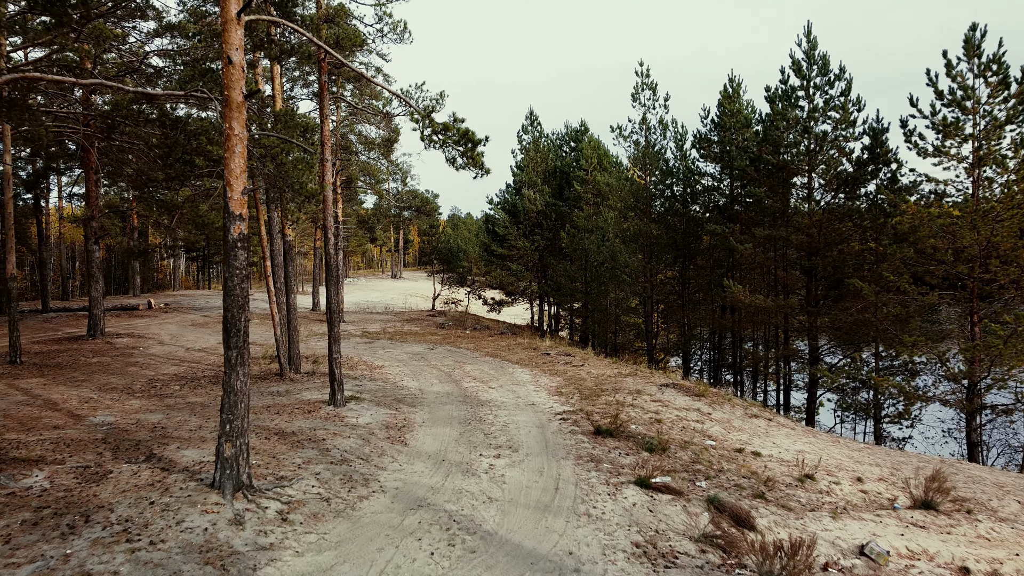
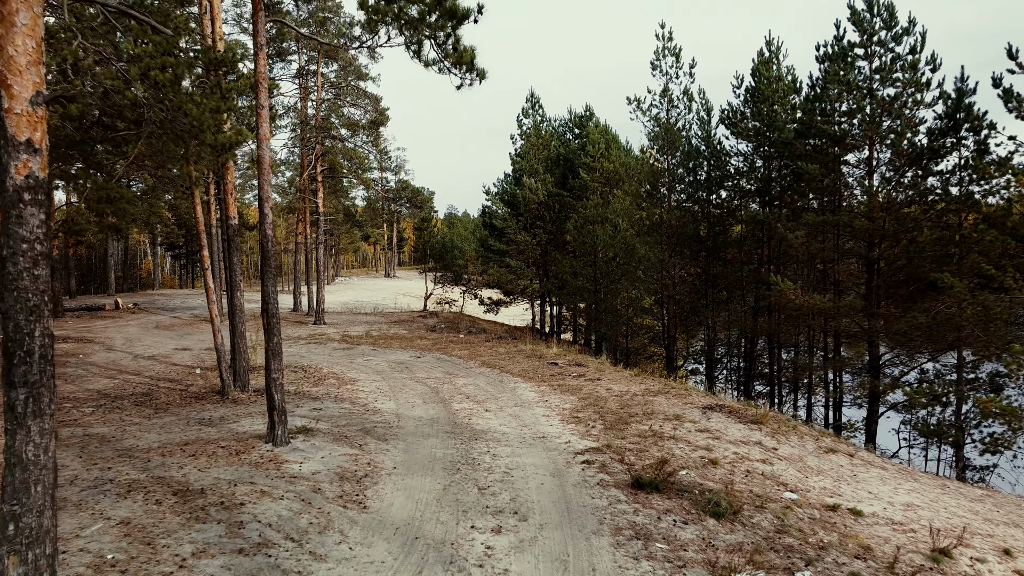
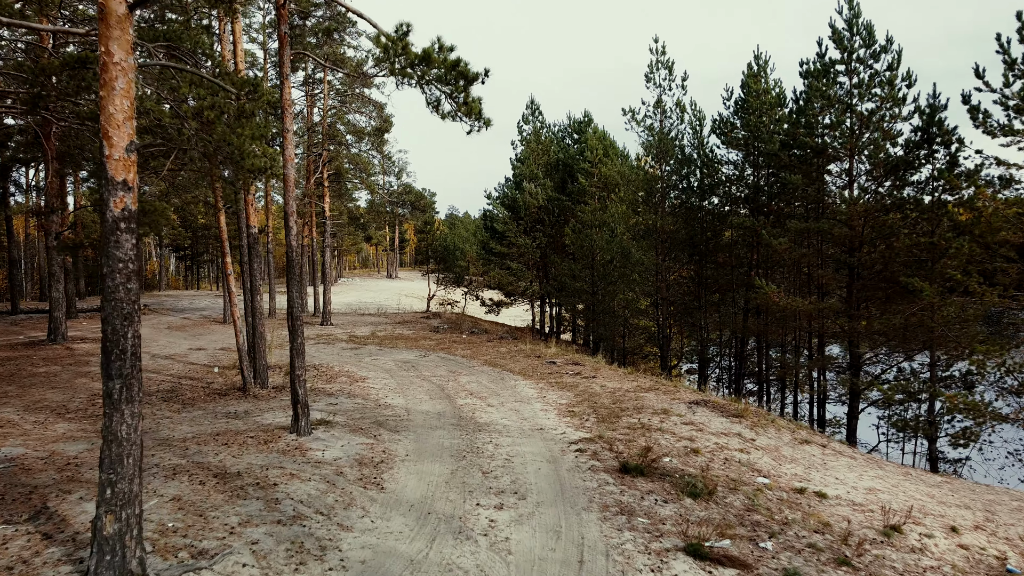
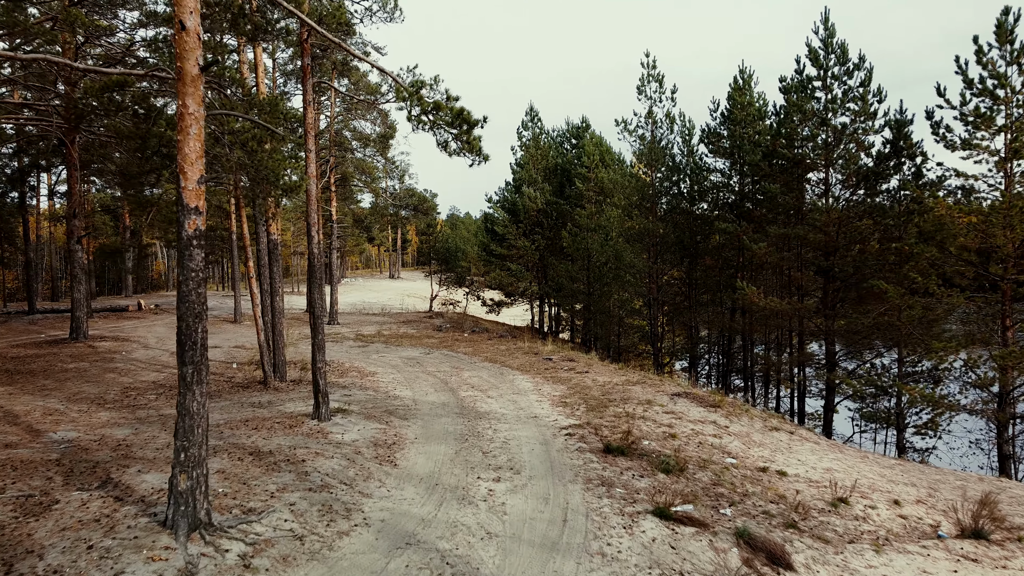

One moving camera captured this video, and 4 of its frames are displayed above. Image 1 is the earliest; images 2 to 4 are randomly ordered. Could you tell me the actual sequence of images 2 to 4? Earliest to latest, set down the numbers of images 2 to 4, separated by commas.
4, 3, 2
